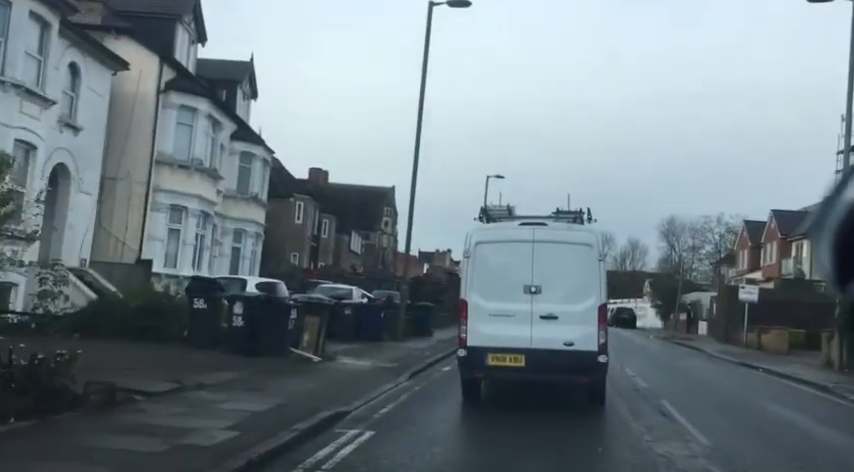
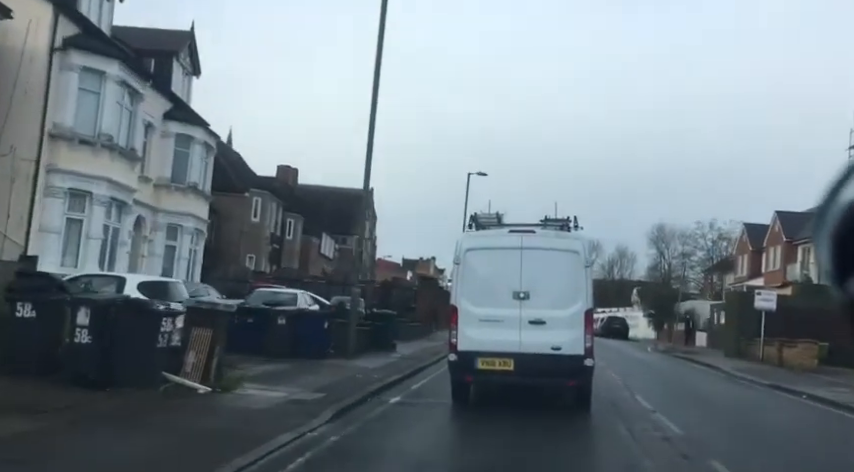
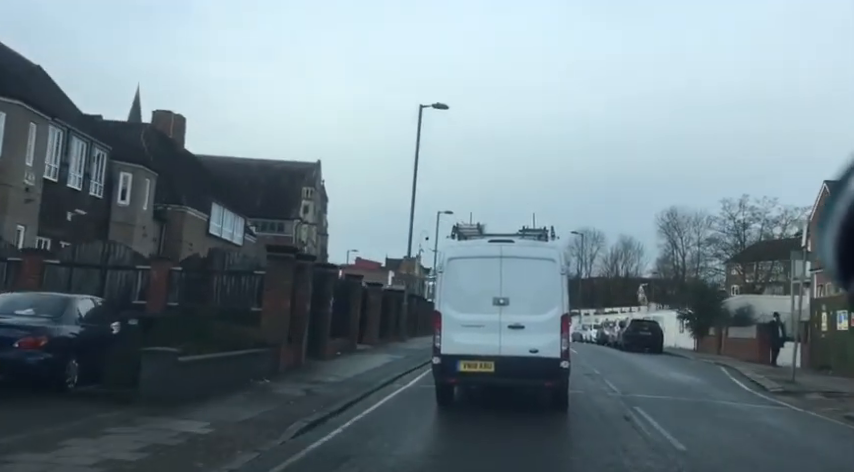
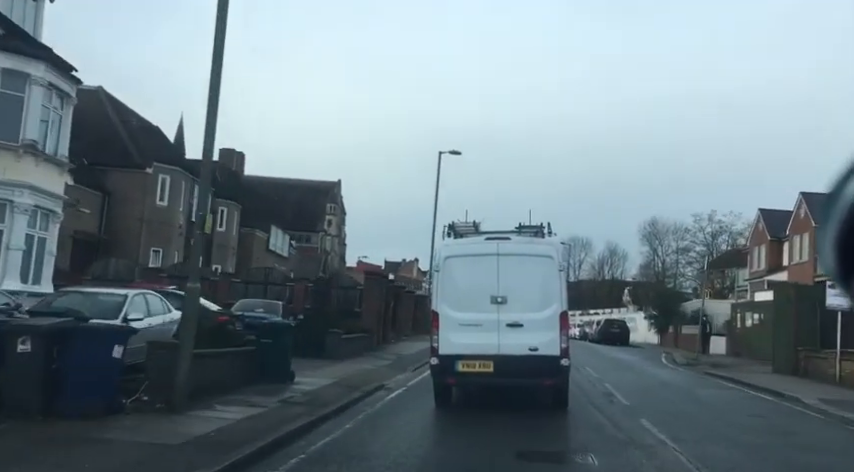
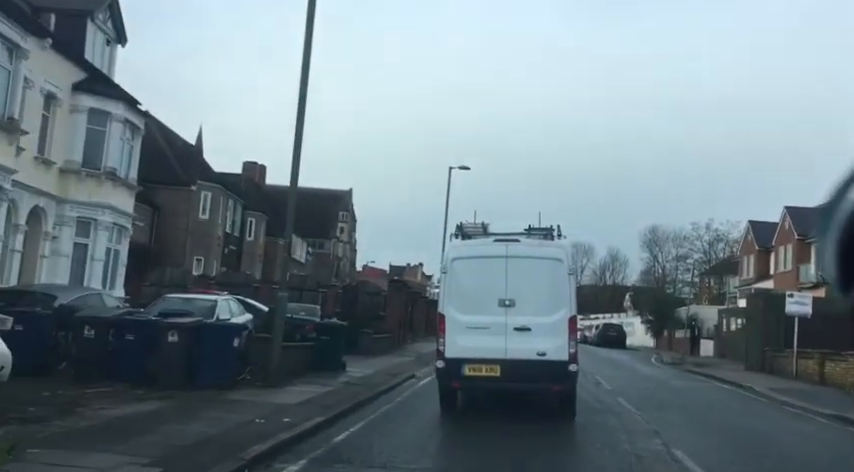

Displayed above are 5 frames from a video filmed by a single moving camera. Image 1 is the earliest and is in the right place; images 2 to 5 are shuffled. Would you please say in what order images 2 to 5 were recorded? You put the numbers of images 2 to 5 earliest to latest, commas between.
2, 5, 4, 3
